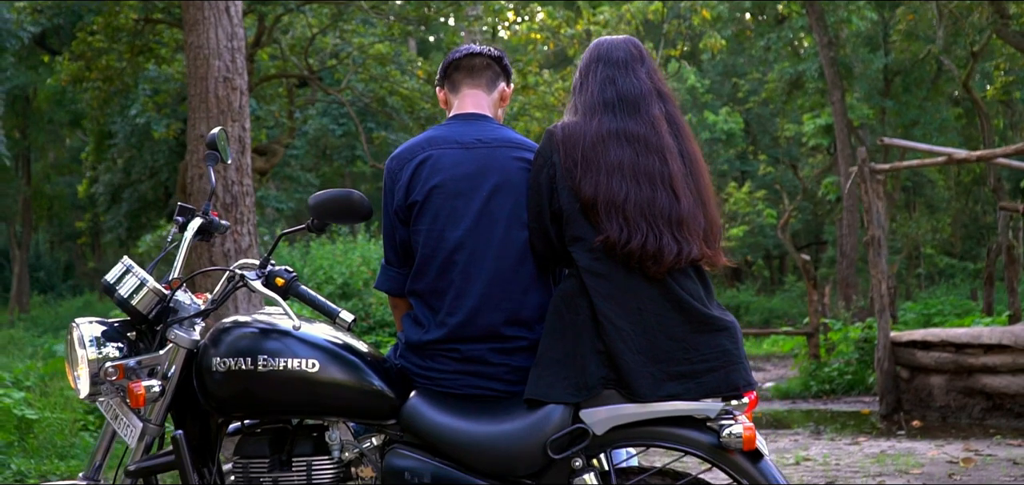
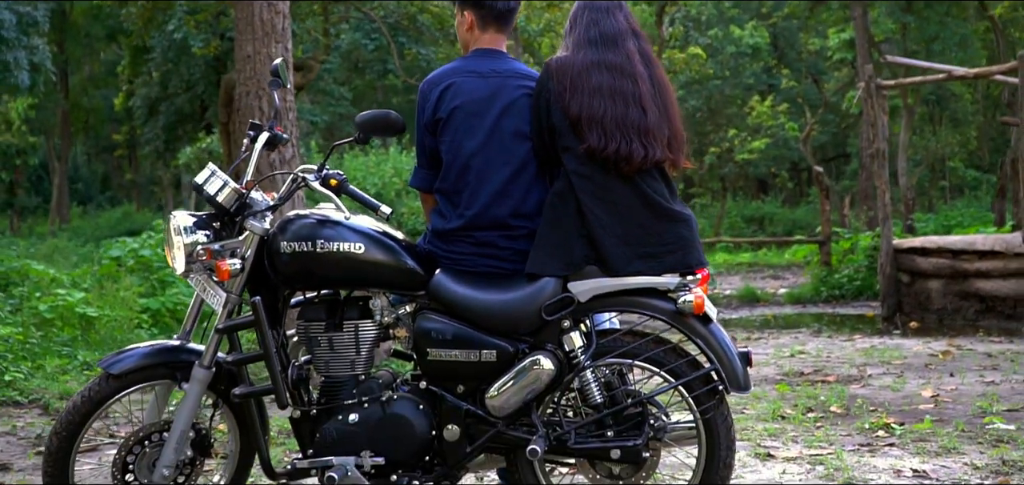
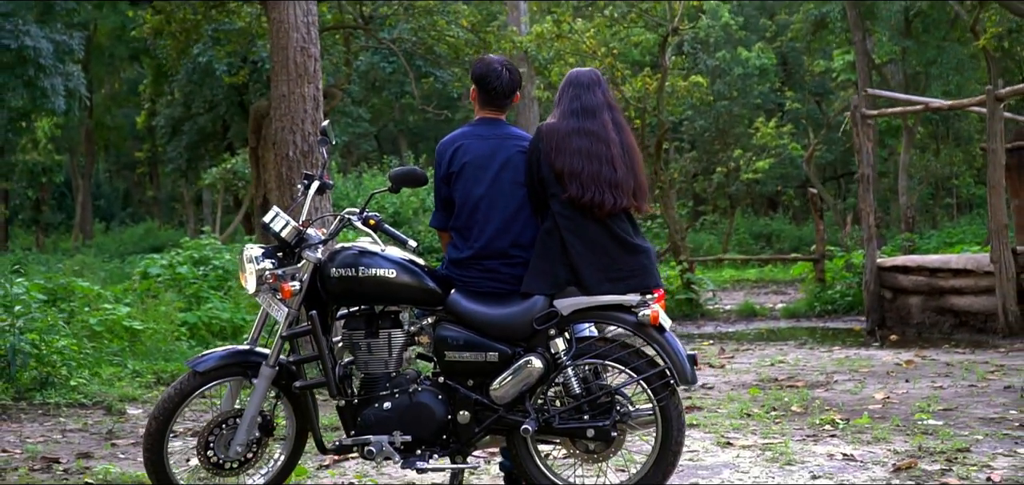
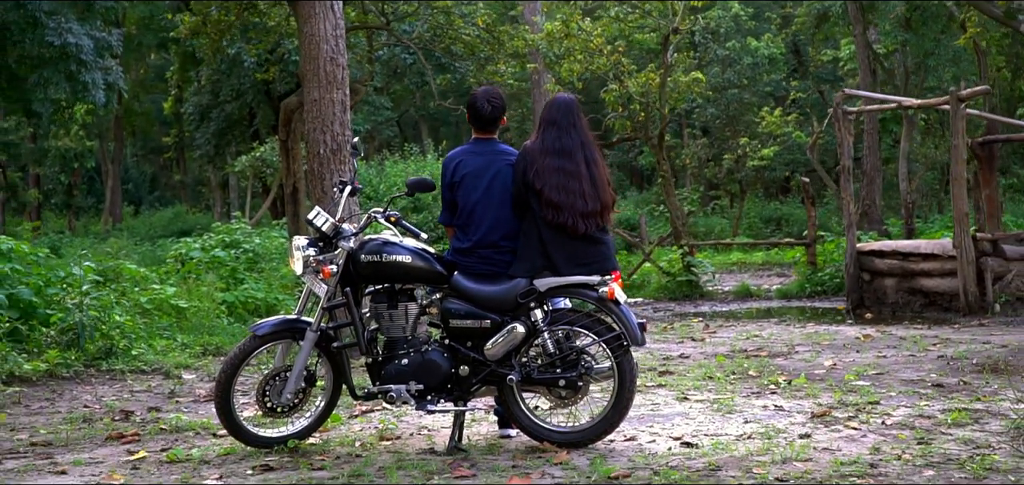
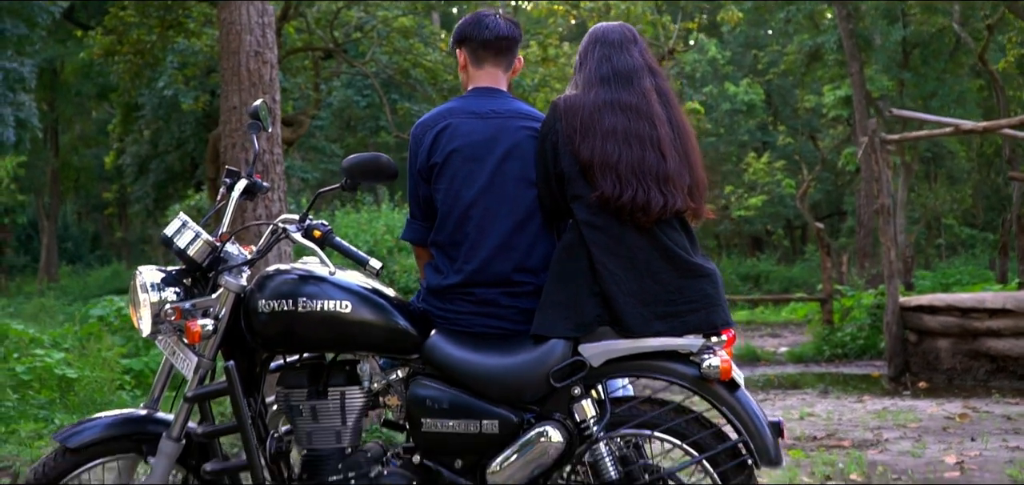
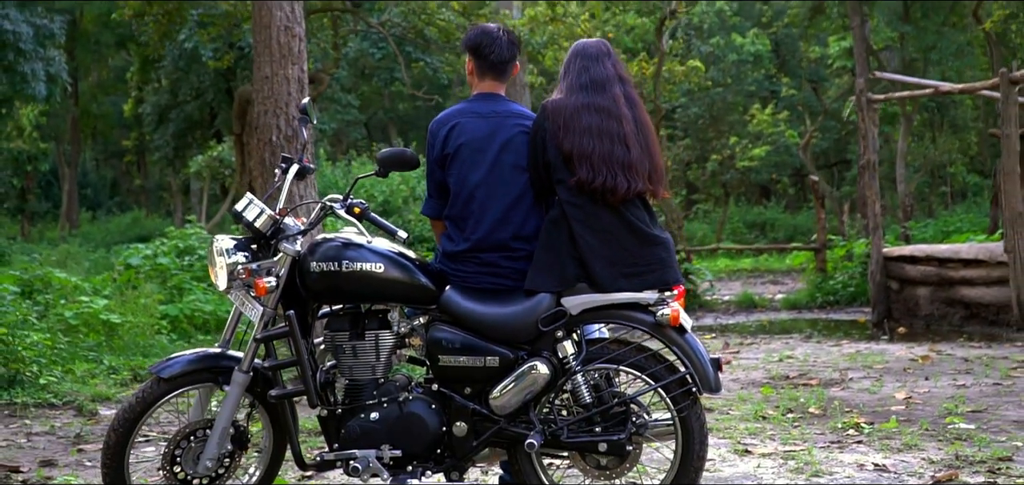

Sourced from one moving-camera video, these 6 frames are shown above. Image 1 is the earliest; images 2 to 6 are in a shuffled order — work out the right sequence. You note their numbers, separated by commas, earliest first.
5, 2, 6, 3, 4
